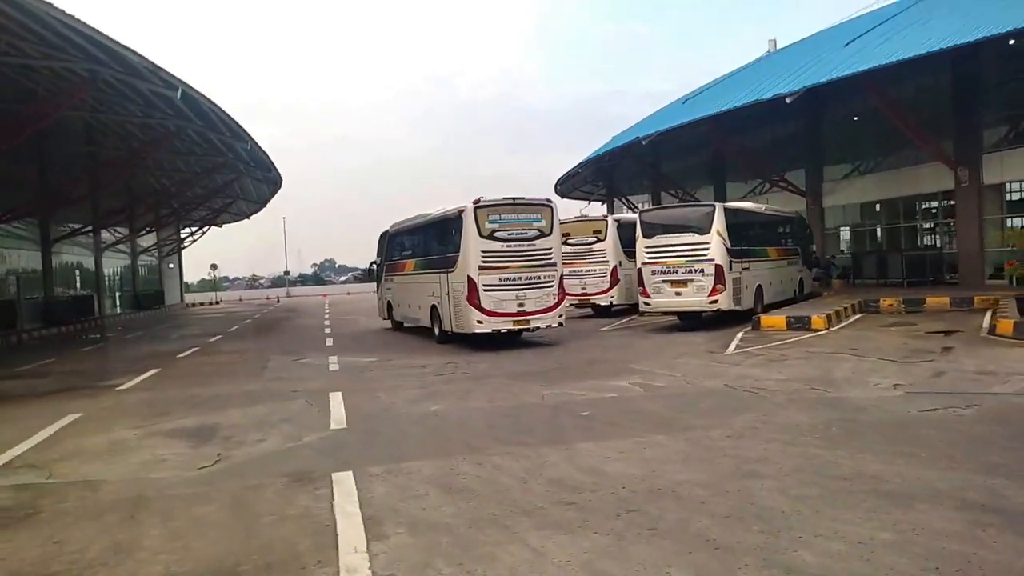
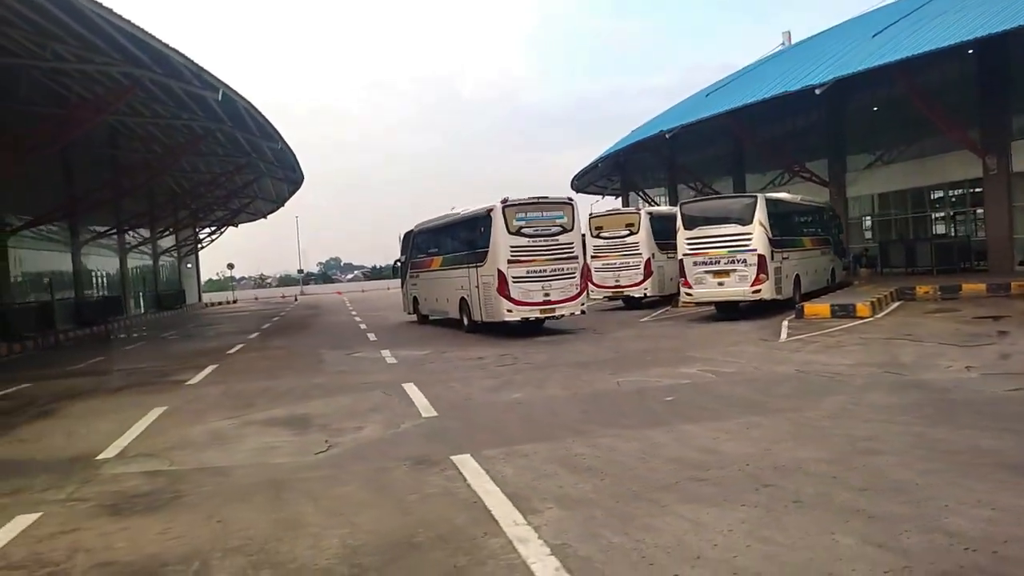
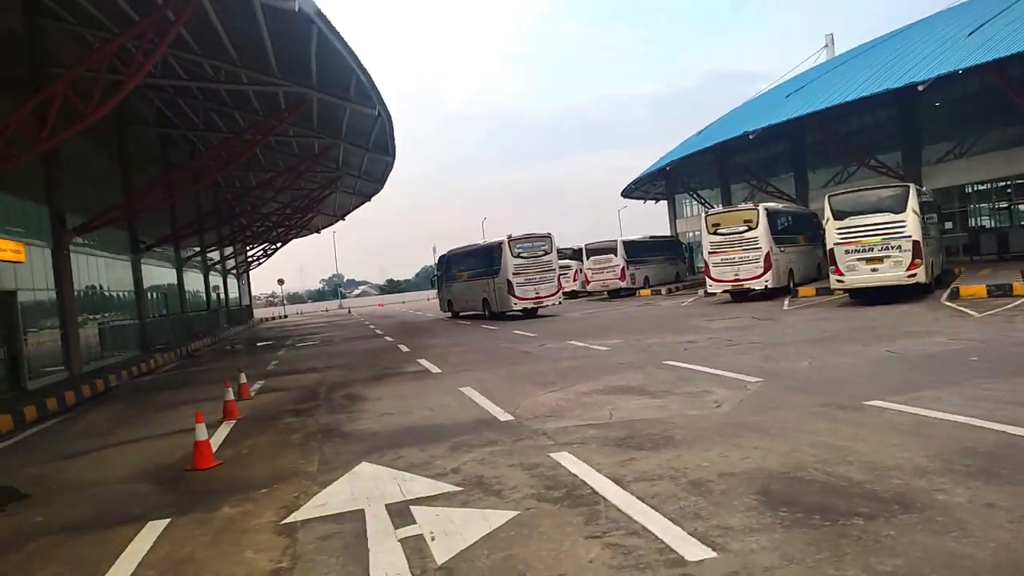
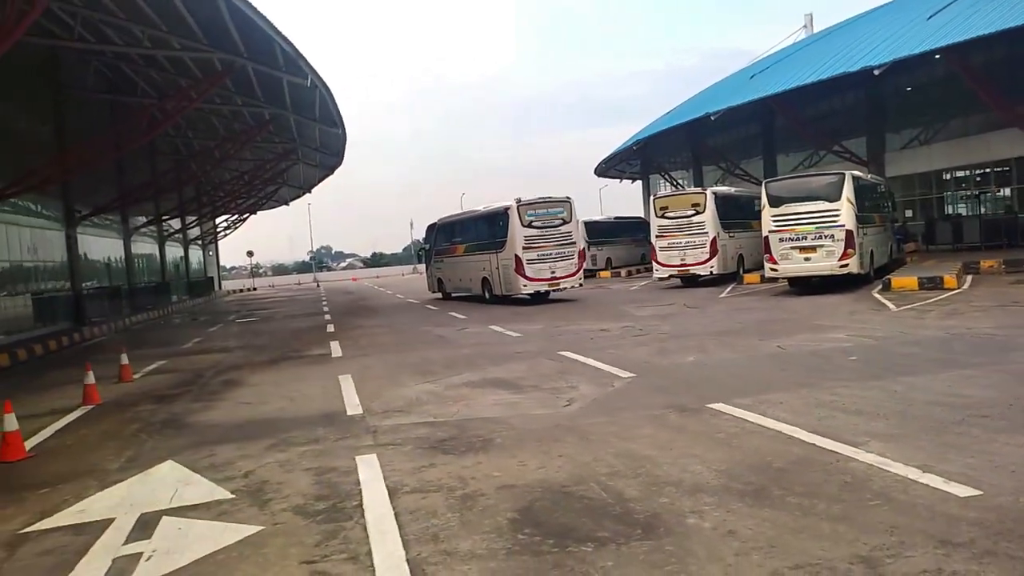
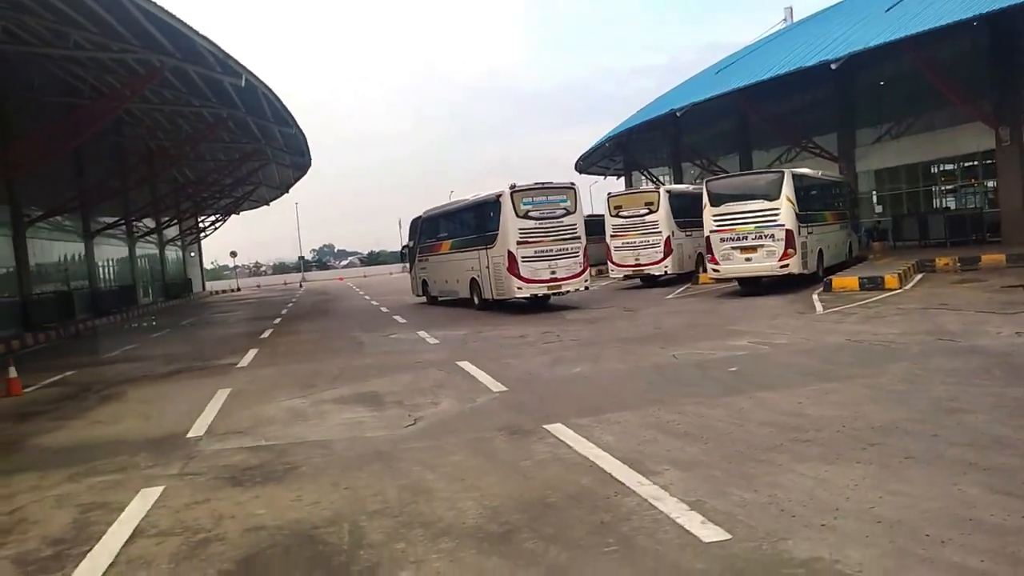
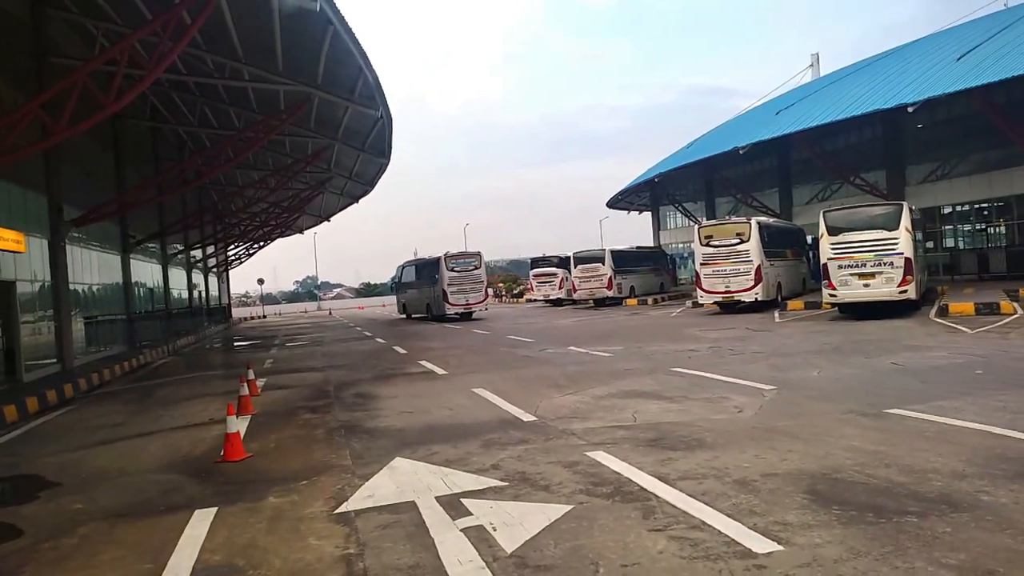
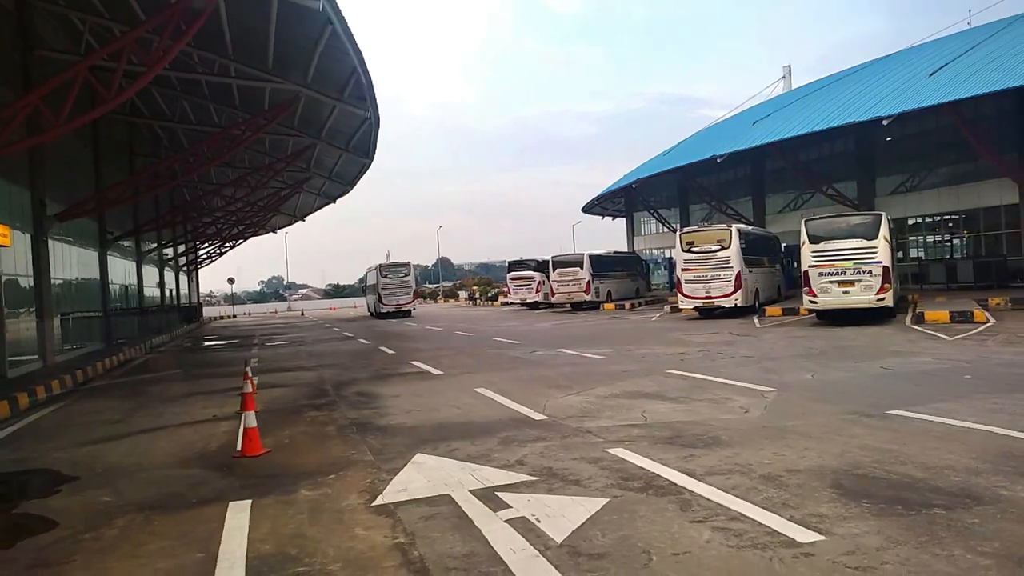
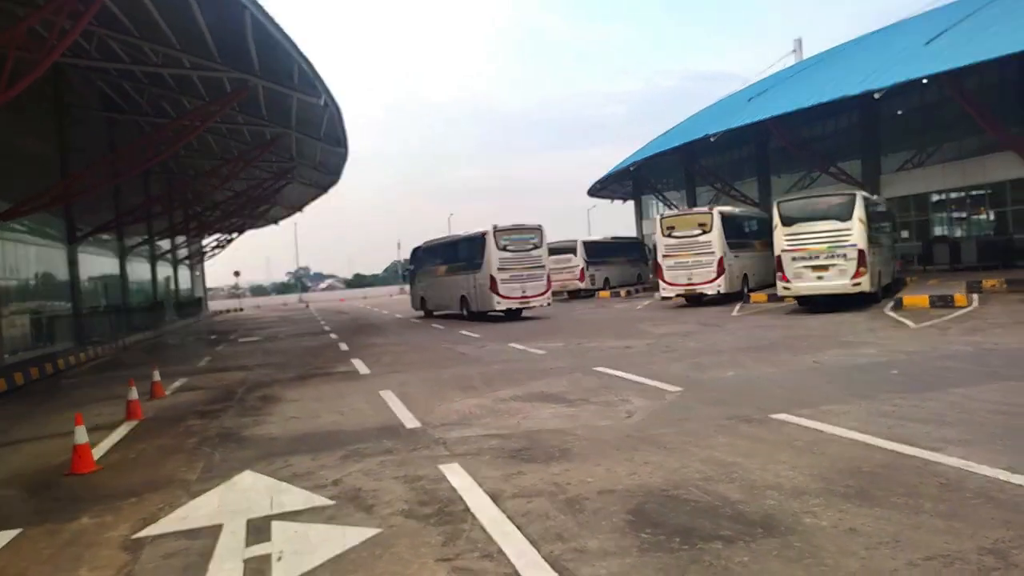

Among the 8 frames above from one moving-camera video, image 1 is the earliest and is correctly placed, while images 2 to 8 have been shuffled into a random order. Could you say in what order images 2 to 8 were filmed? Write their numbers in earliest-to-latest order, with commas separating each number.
2, 5, 4, 8, 3, 6, 7
